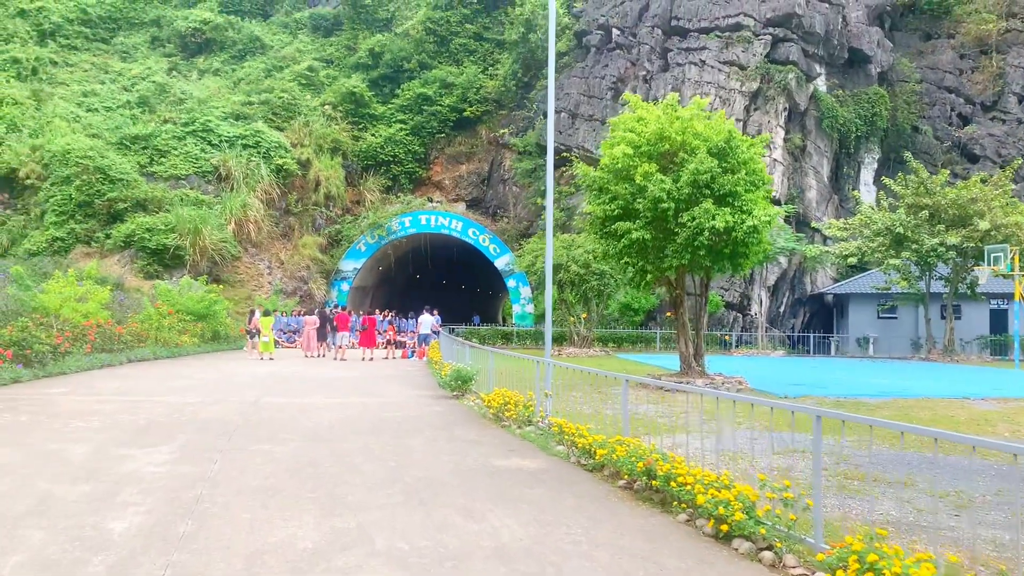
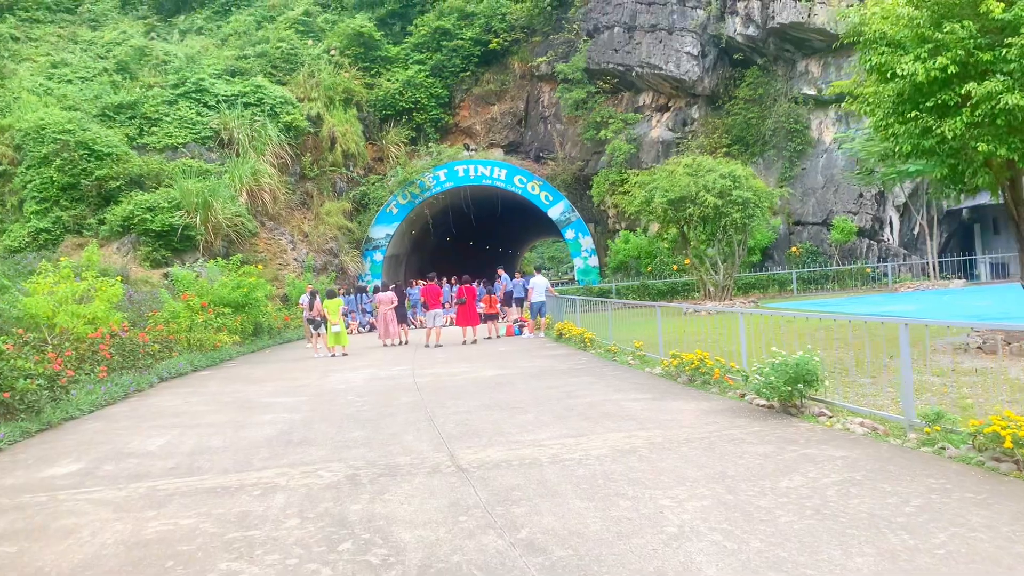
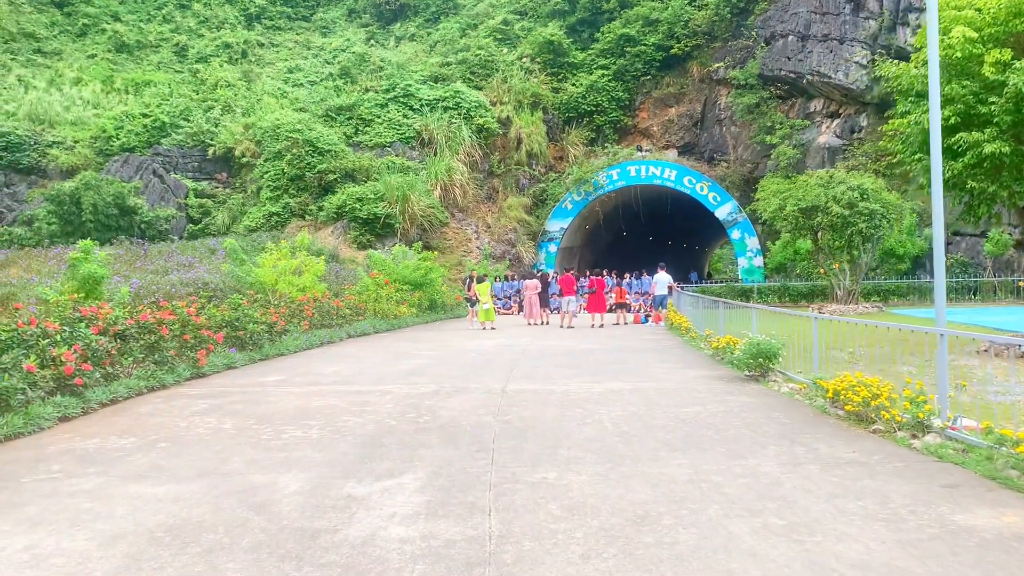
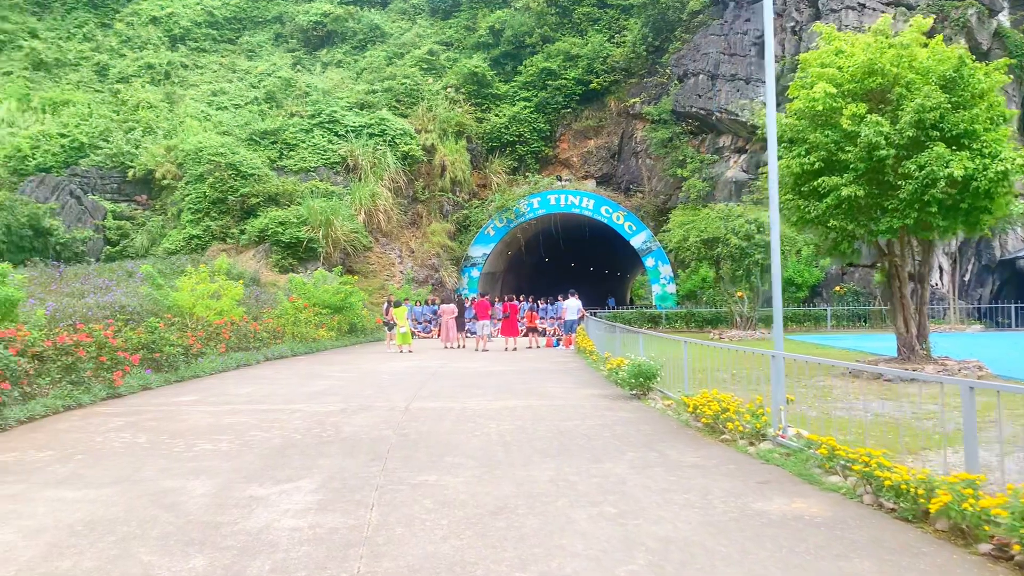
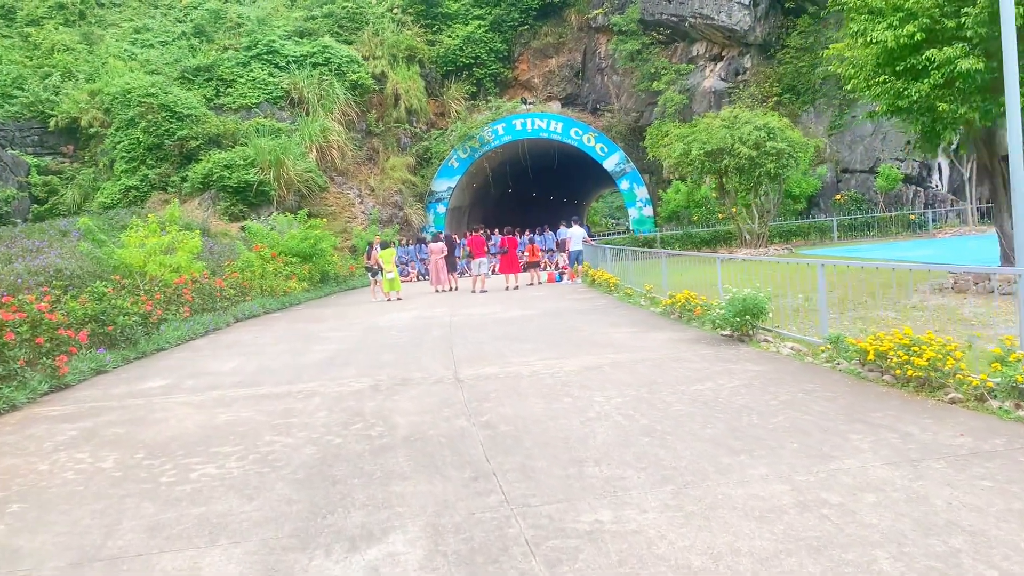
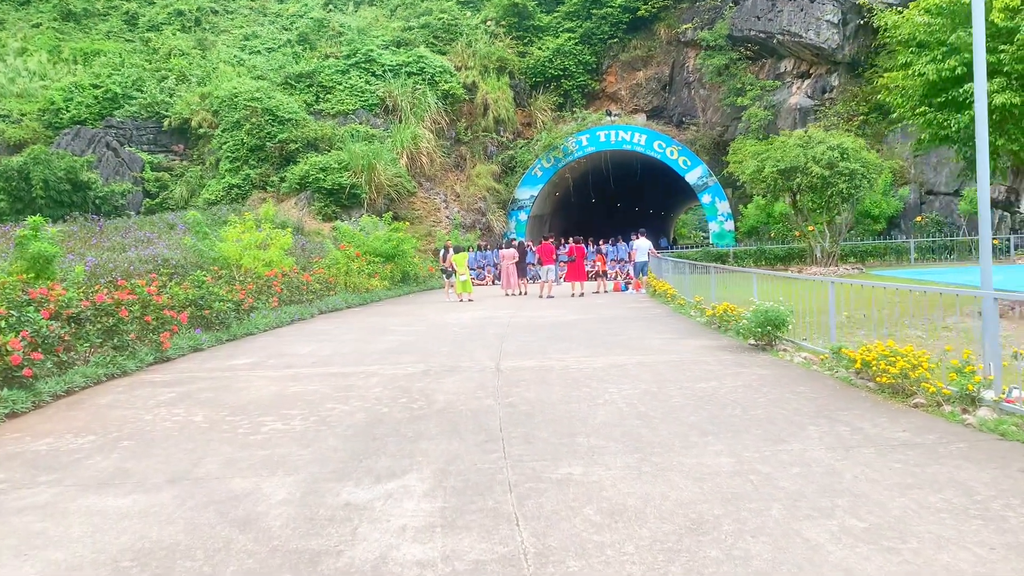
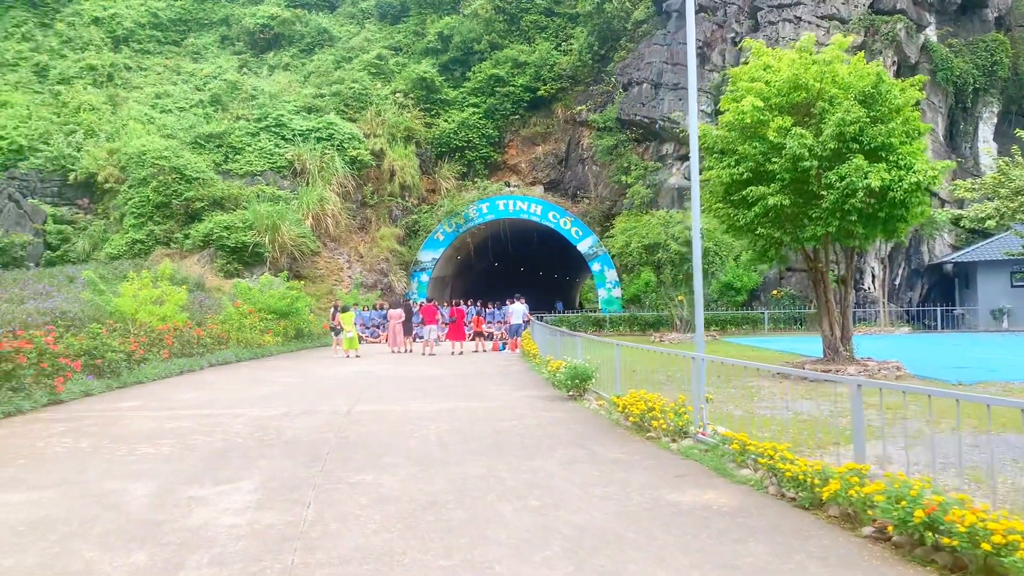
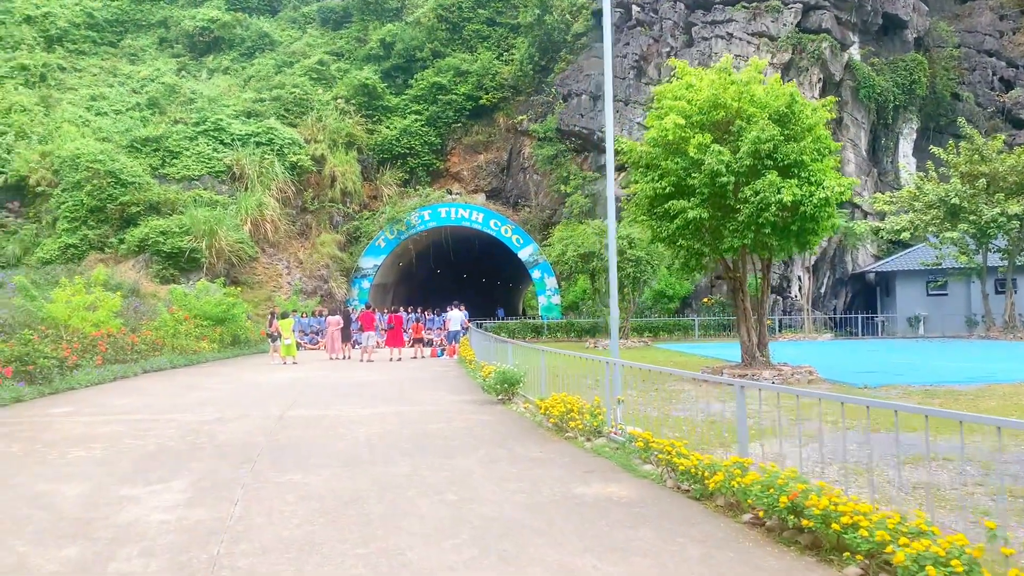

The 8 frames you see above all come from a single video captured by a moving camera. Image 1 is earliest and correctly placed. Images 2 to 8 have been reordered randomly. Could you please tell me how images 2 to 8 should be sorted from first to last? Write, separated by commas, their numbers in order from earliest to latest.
8, 7, 4, 3, 6, 5, 2
